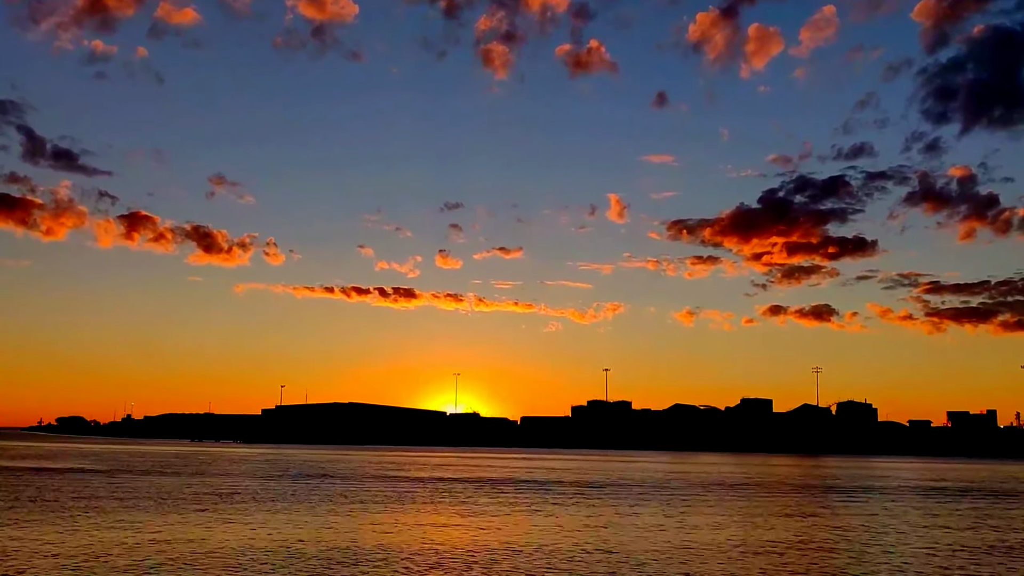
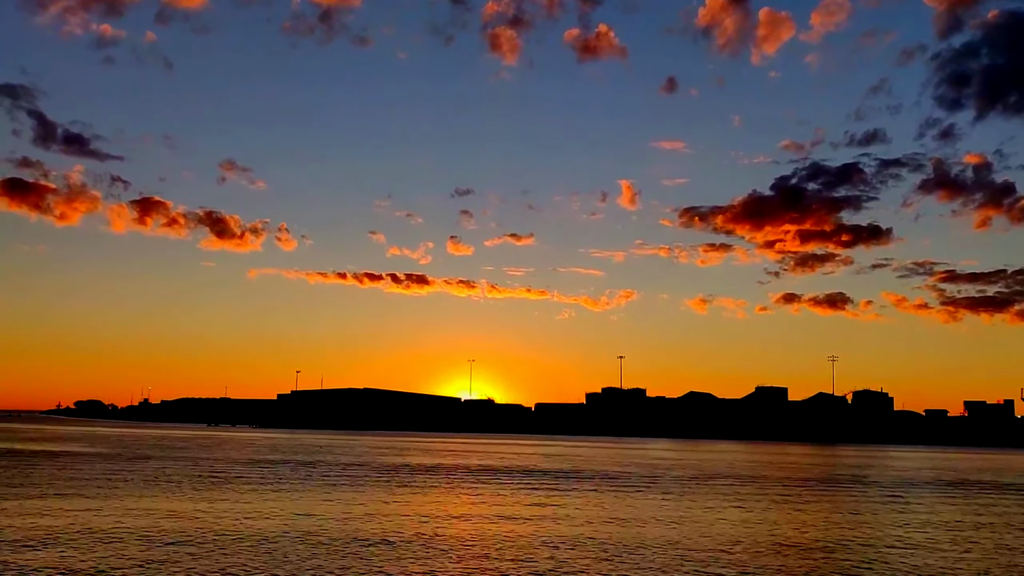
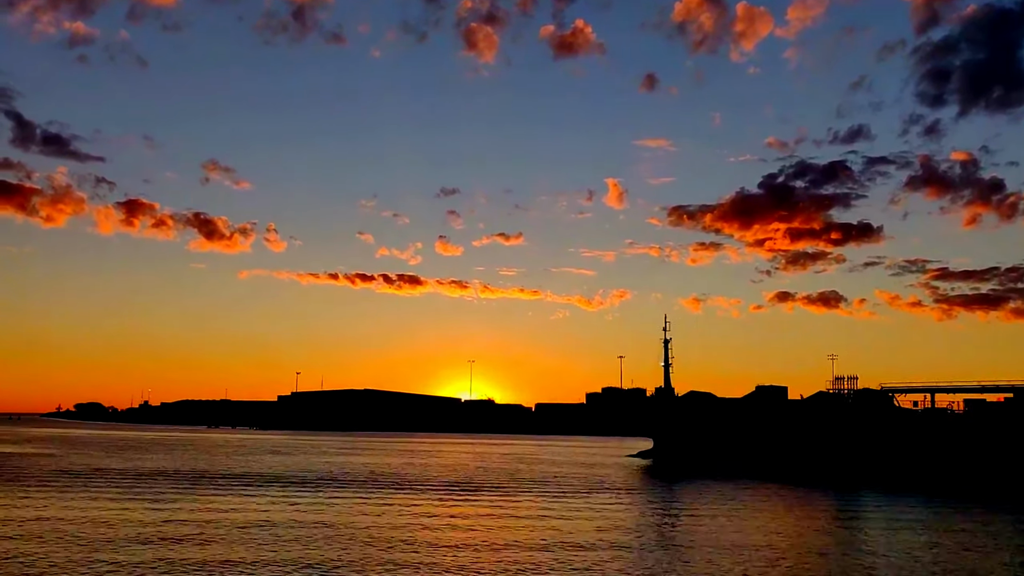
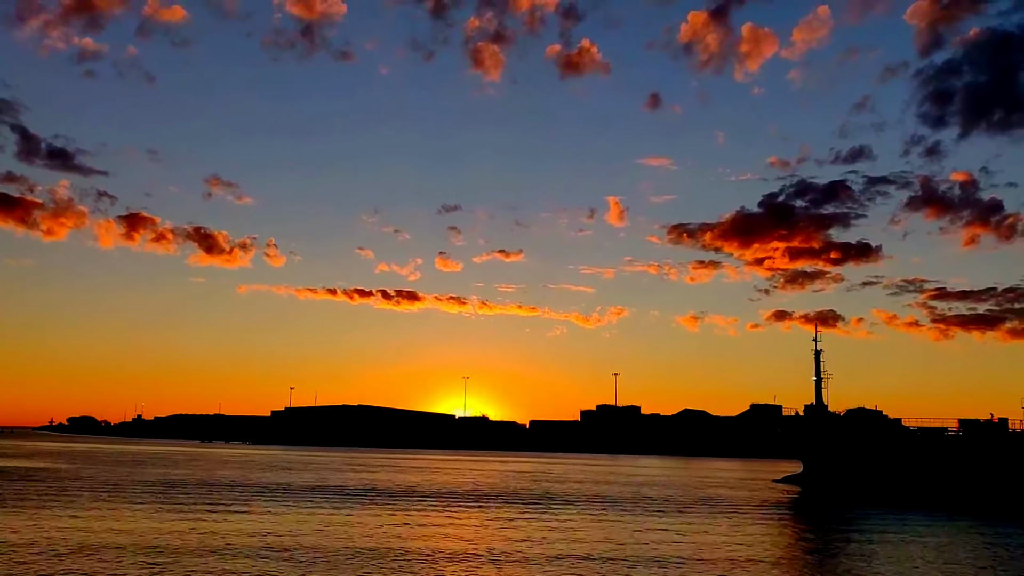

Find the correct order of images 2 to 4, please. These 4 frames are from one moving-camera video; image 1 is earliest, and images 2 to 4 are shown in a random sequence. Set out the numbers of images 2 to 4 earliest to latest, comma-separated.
2, 4, 3
